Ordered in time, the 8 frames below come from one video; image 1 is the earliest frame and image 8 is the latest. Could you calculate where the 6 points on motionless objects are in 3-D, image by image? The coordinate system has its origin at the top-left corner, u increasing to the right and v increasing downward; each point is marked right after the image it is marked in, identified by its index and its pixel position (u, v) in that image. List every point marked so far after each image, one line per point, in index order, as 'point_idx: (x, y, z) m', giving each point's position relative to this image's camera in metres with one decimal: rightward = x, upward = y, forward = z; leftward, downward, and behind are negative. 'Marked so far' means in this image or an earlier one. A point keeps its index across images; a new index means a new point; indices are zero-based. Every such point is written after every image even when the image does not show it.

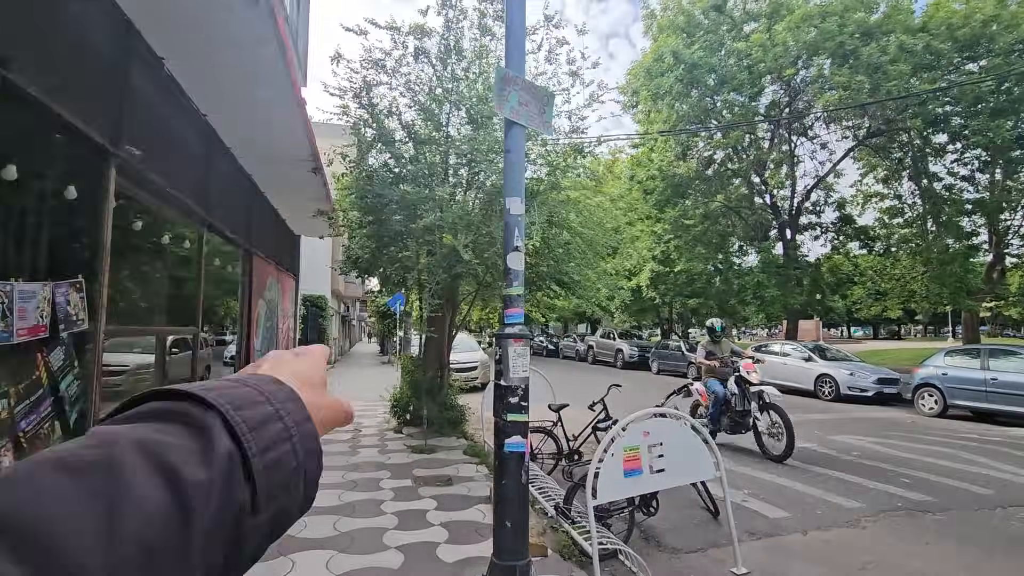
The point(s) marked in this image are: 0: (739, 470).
0: (+3.0, -2.4, +6.9) m
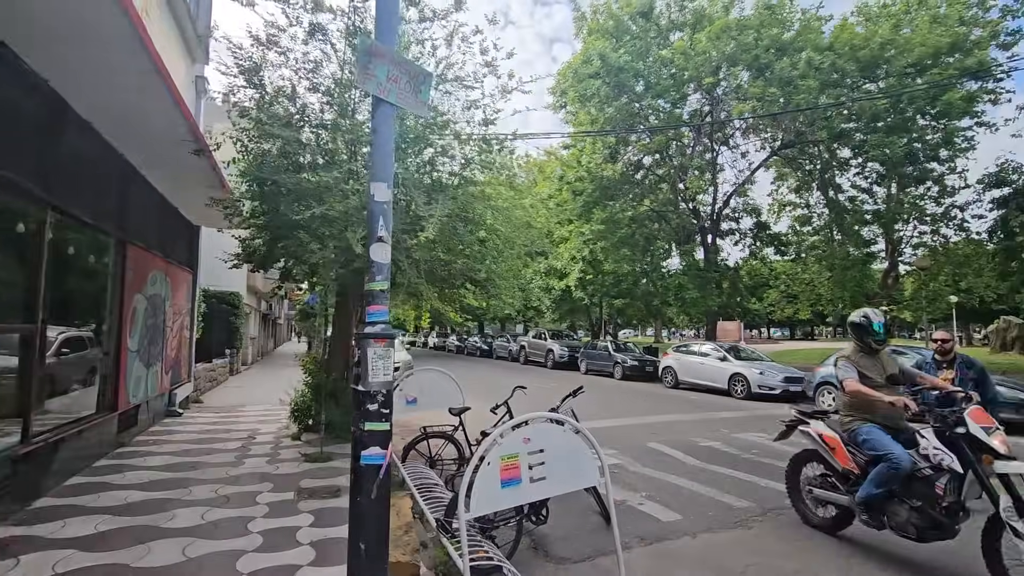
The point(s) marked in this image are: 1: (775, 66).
0: (+1.7, -2.4, +6.8) m
1: (+8.3, +7.1, +16.4) m
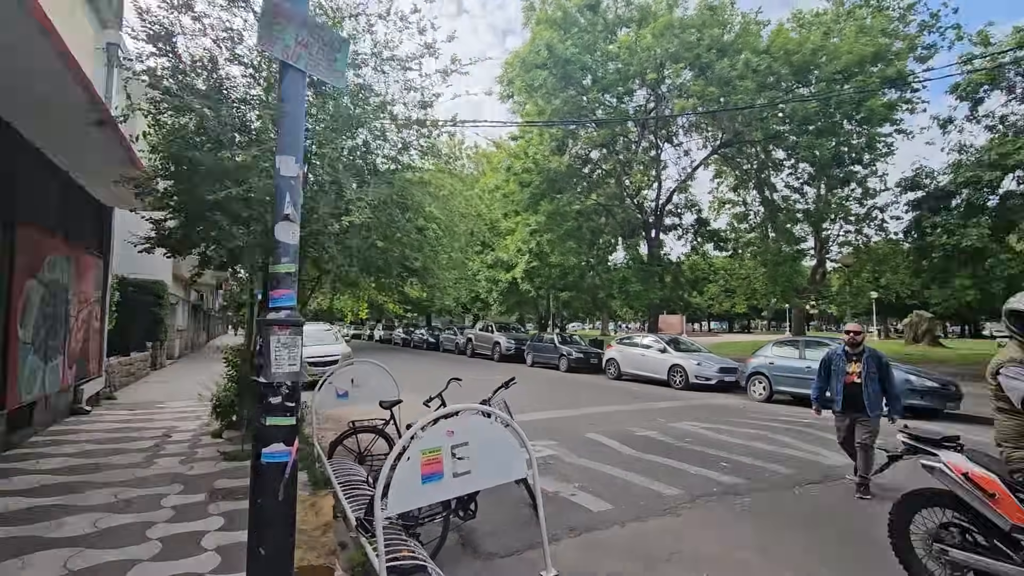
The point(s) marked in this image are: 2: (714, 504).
0: (+0.8, -2.3, +6.8) m
1: (+6.6, +7.3, +16.8) m
2: (+2.1, -2.3, +5.5) m
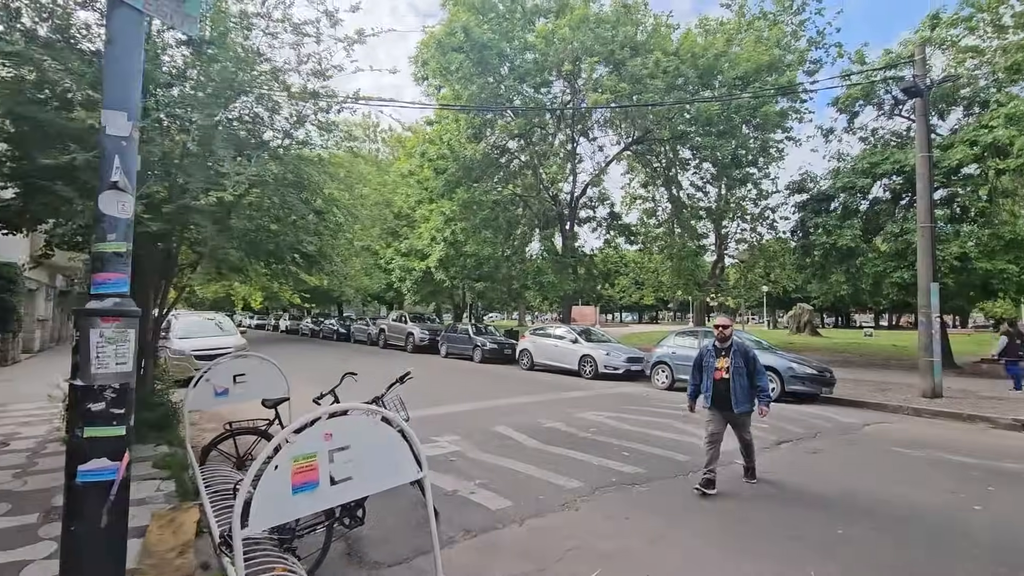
0: (-0.4, -2.2, +6.6) m
1: (+3.9, +7.5, +17.2) m
2: (+1.1, -2.2, +5.5) m
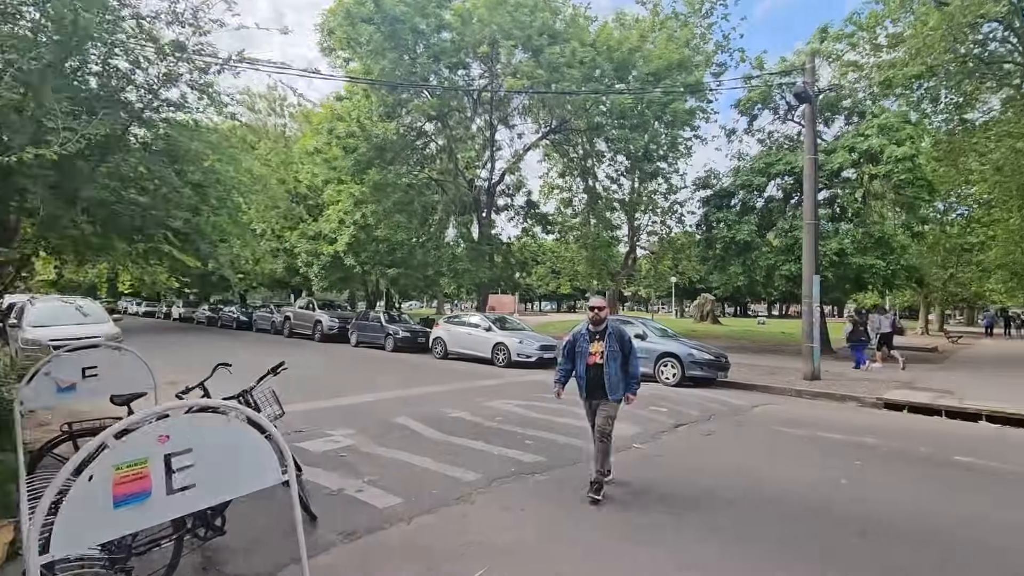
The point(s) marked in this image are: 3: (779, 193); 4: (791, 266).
0: (-1.7, -2.0, +6.2) m
1: (+1.1, +7.9, +17.1) m
2: (0.0, -2.0, +5.3) m
3: (+10.2, +3.6, +19.7) m
4: (+10.2, +0.8, +18.7) m
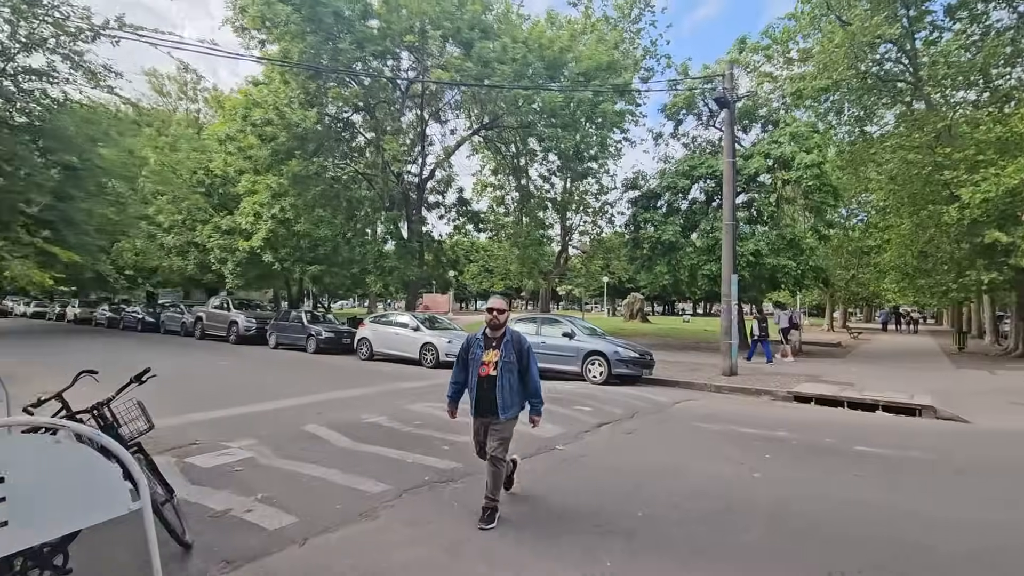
0: (-2.6, -1.9, +5.6) m
1: (-1.2, +8.0, +16.8) m
2: (-0.9, -2.0, +5.0) m
3: (+7.5, +3.7, +20.4) m
4: (+7.6, +0.9, +19.5) m
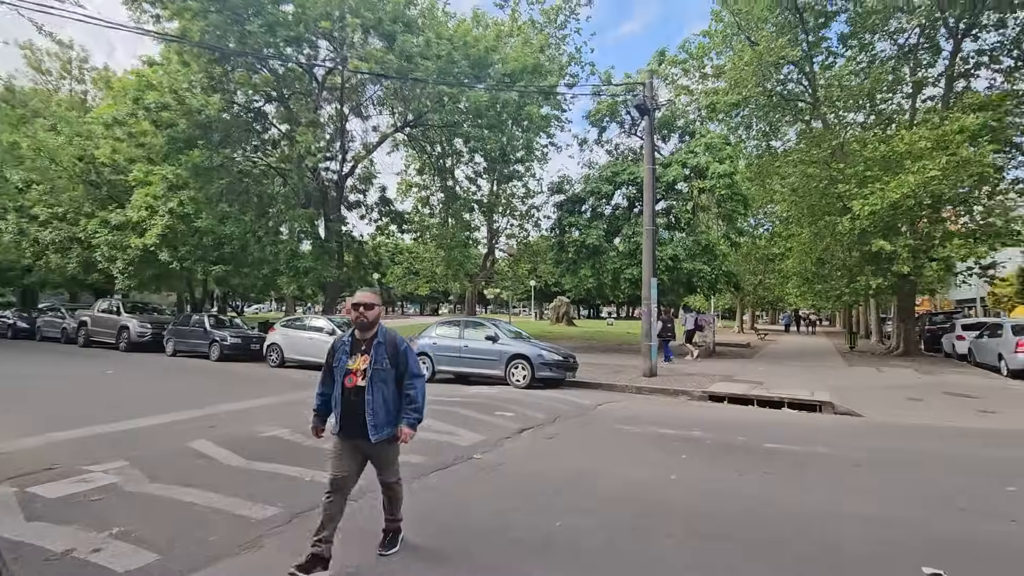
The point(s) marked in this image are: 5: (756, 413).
0: (-3.5, -1.9, +4.9) m
1: (-3.5, +7.9, +16.2) m
2: (-1.7, -2.0, +4.4) m
3: (+4.6, +3.5, +21.0) m
4: (+4.7, +0.7, +20.0) m
5: (+4.8, -2.4, +10.1) m
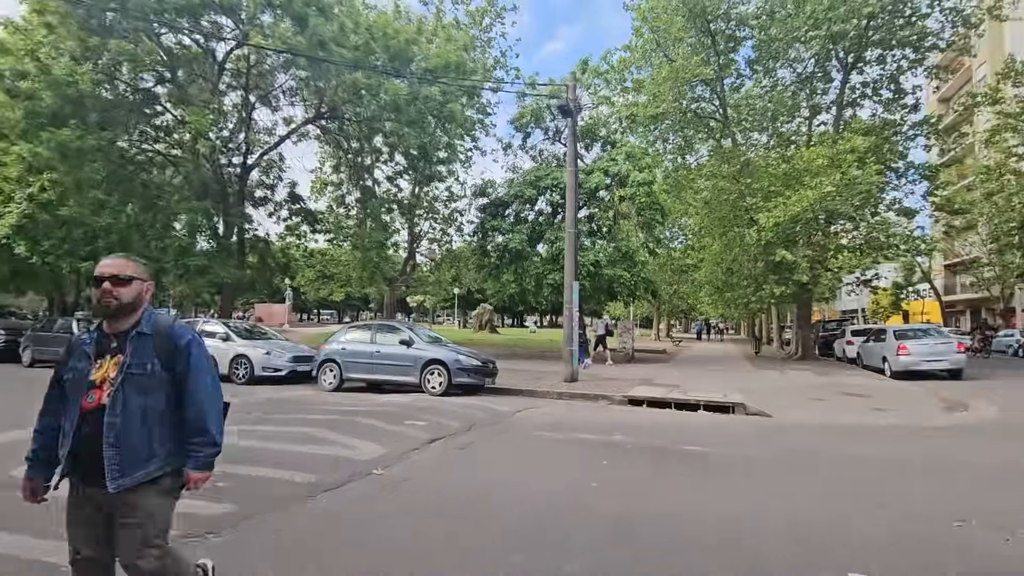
0: (-4.3, -1.8, +3.7) m
1: (-5.9, +7.8, +15.1) m
2: (-2.4, -1.9, +3.5) m
3: (+1.4, +3.3, +20.9) m
4: (+1.7, +0.5, +20.0) m
5: (+3.2, -2.5, +10.0) m
